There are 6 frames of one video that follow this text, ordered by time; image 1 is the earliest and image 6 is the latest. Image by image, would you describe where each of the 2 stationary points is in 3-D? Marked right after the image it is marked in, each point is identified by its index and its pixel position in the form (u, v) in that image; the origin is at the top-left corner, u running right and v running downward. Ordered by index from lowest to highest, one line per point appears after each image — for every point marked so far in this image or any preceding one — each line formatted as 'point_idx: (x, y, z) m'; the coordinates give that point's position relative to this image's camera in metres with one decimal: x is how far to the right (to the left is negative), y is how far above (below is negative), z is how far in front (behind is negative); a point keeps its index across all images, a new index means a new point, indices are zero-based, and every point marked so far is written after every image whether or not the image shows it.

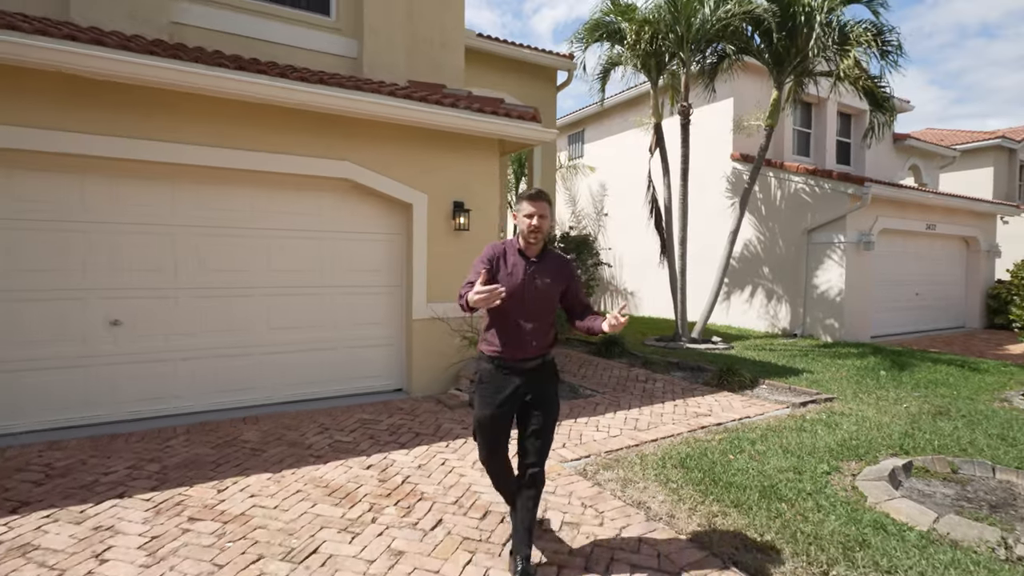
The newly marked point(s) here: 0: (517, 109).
0: (0.0, +2.1, +6.8) m
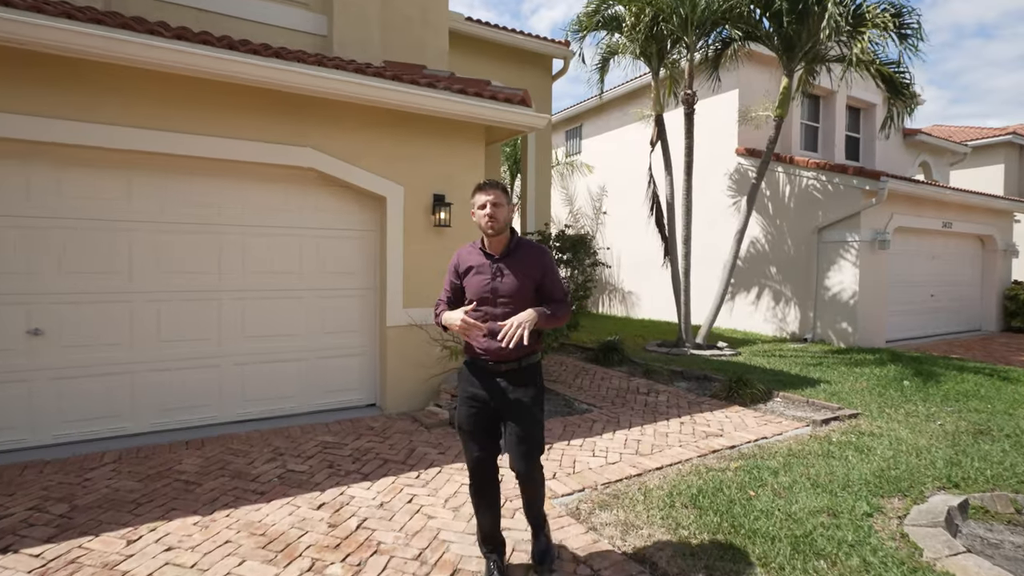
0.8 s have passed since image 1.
0: (-0.1, +2.1, +6.1) m
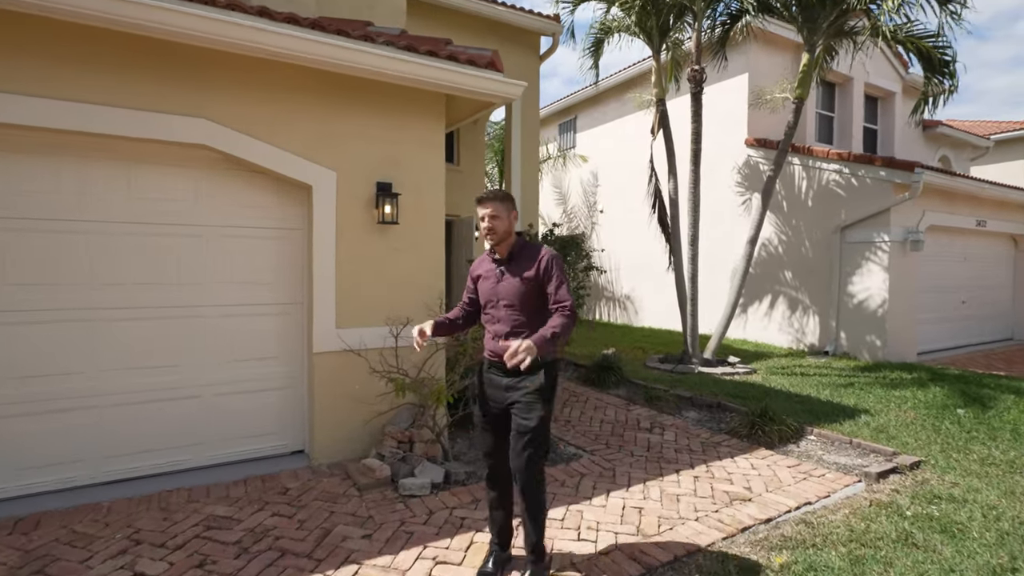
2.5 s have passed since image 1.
0: (-0.4, +2.0, +4.9) m
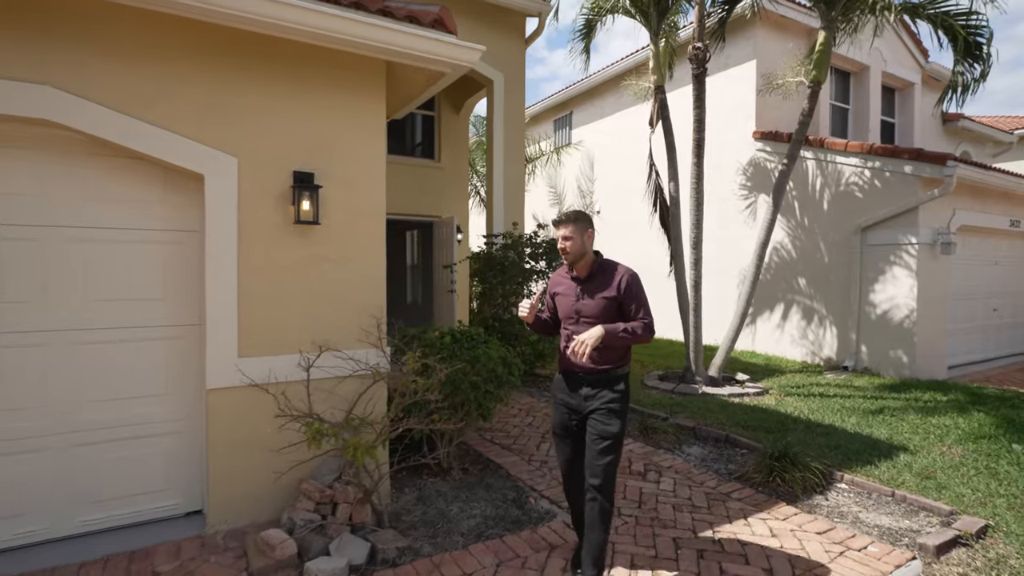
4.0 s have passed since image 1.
0: (-0.7, +1.9, +3.9) m
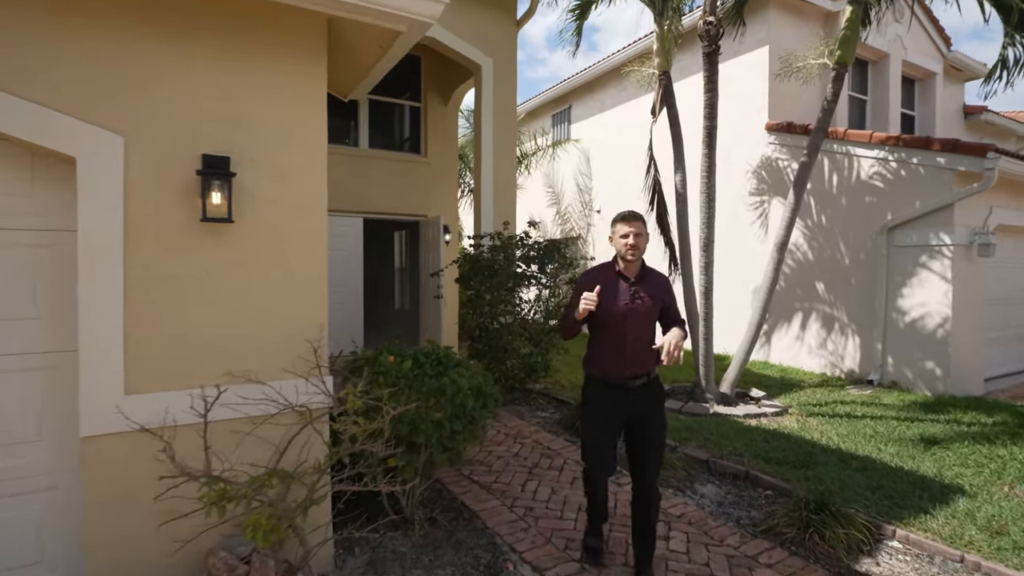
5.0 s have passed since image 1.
0: (-0.8, +1.8, +3.1) m
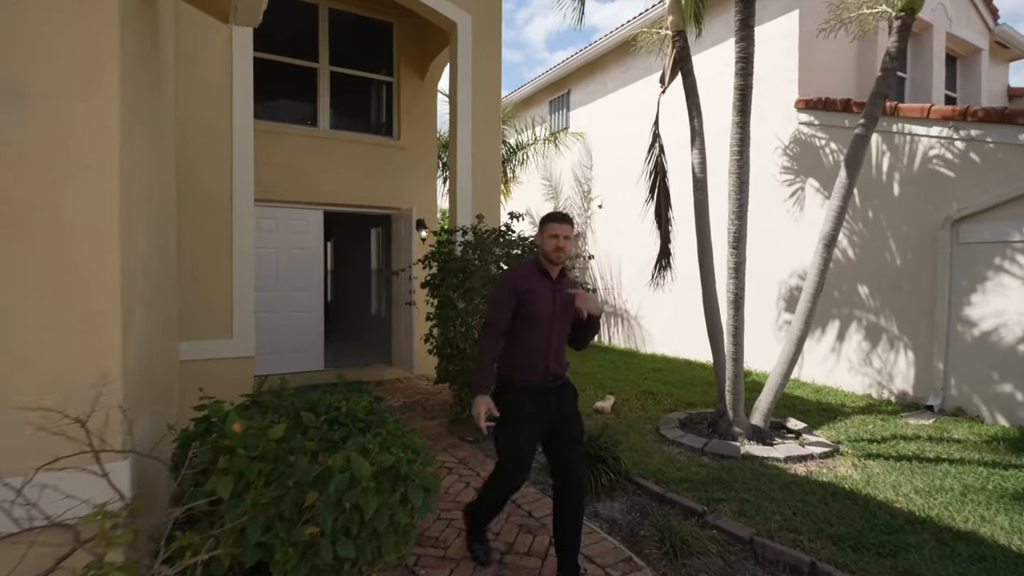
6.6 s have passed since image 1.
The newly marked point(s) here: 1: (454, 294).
0: (-1.0, +1.8, +1.7) m
1: (-0.6, -0.1, +5.4) m
